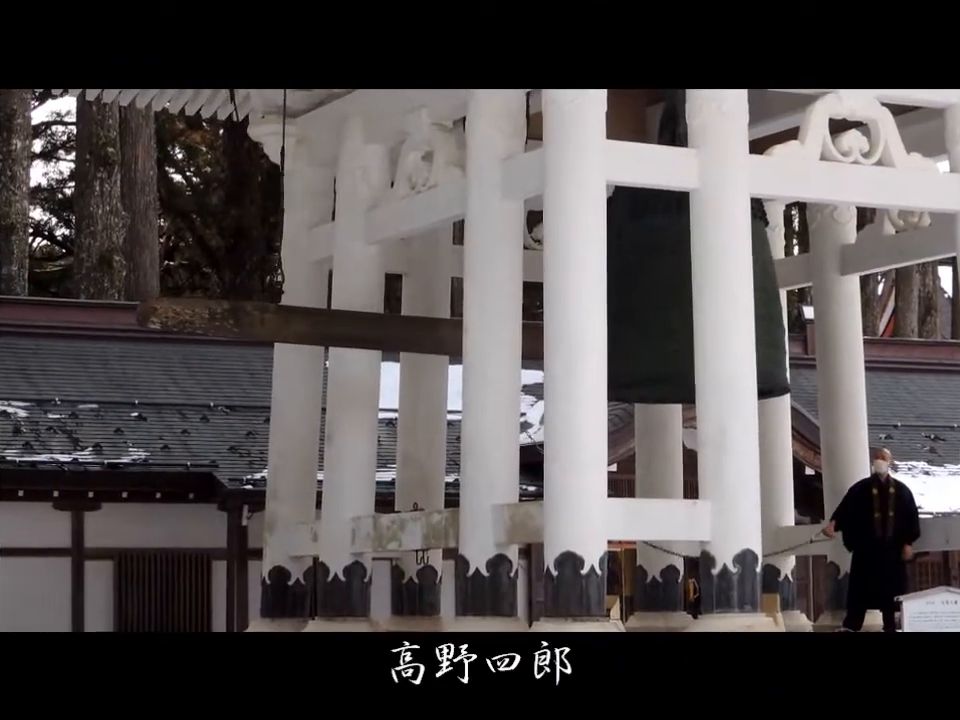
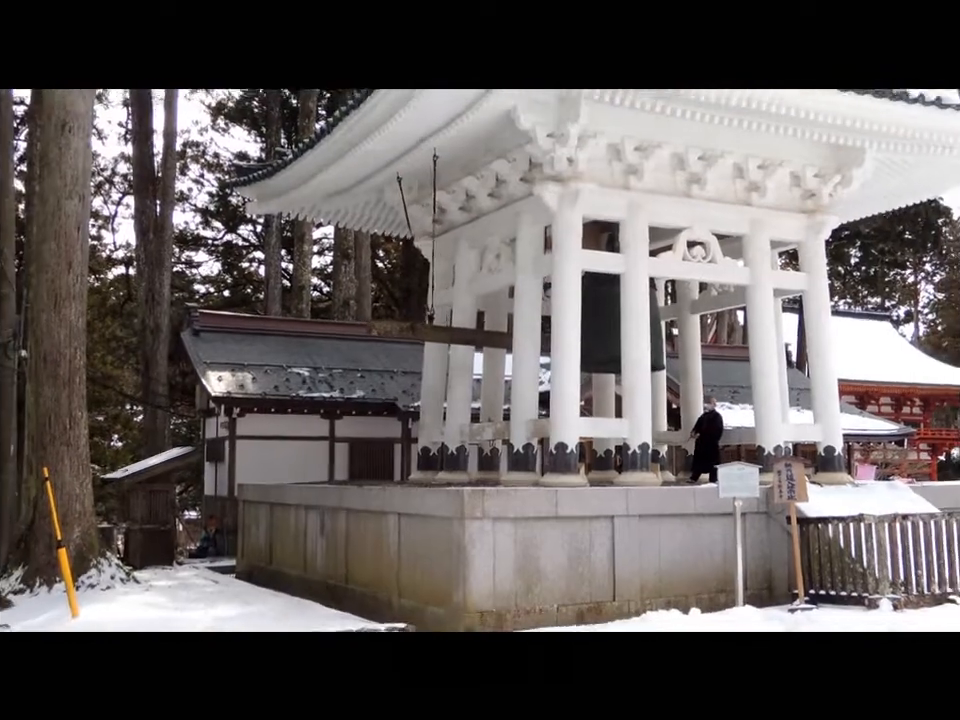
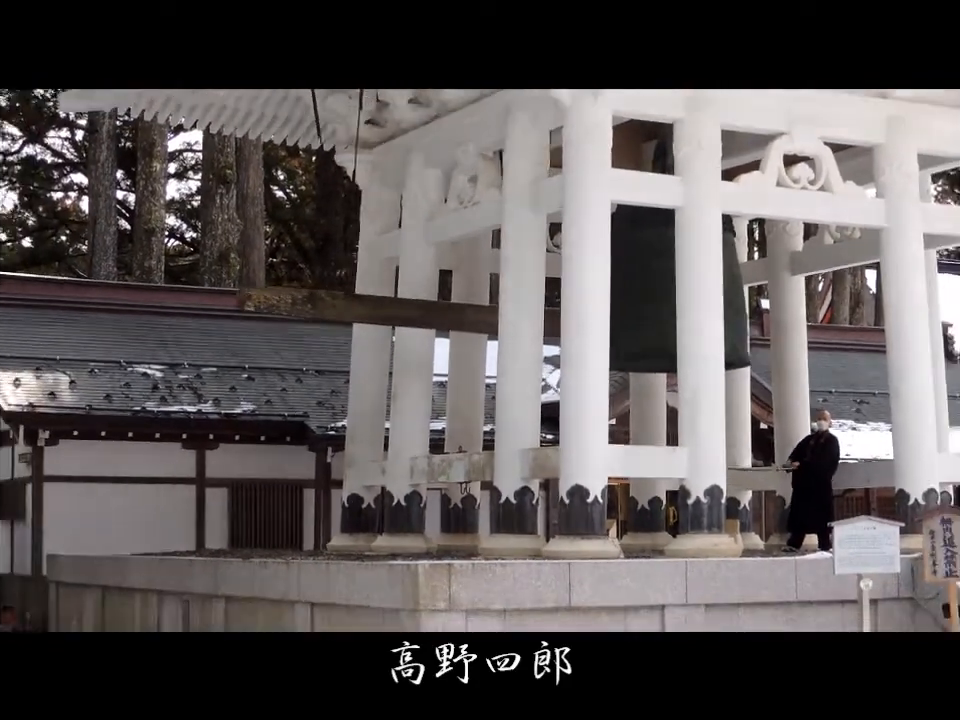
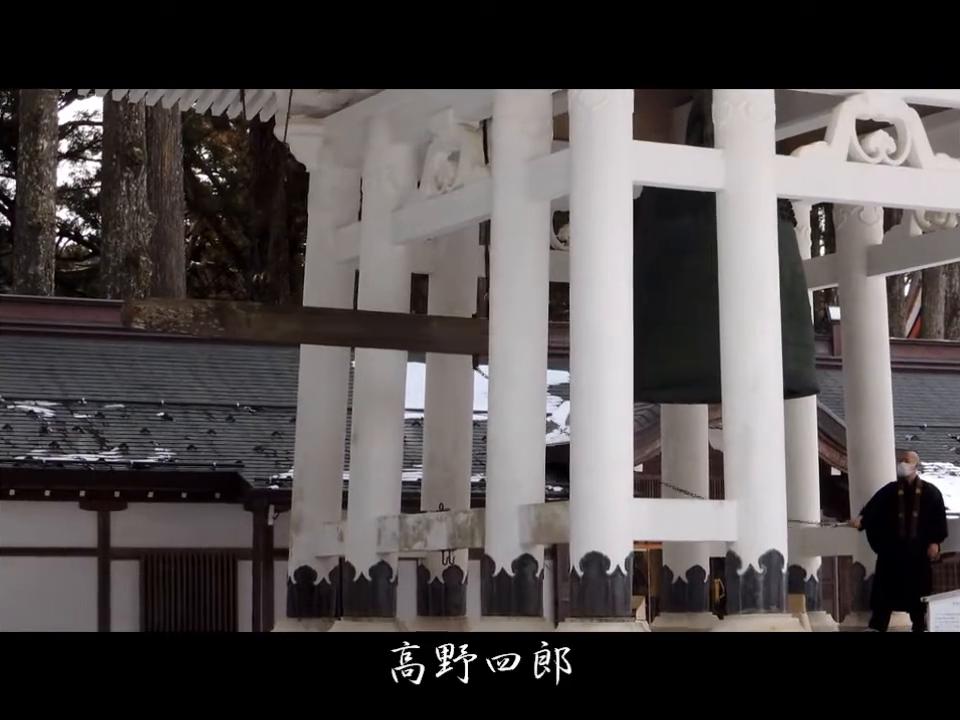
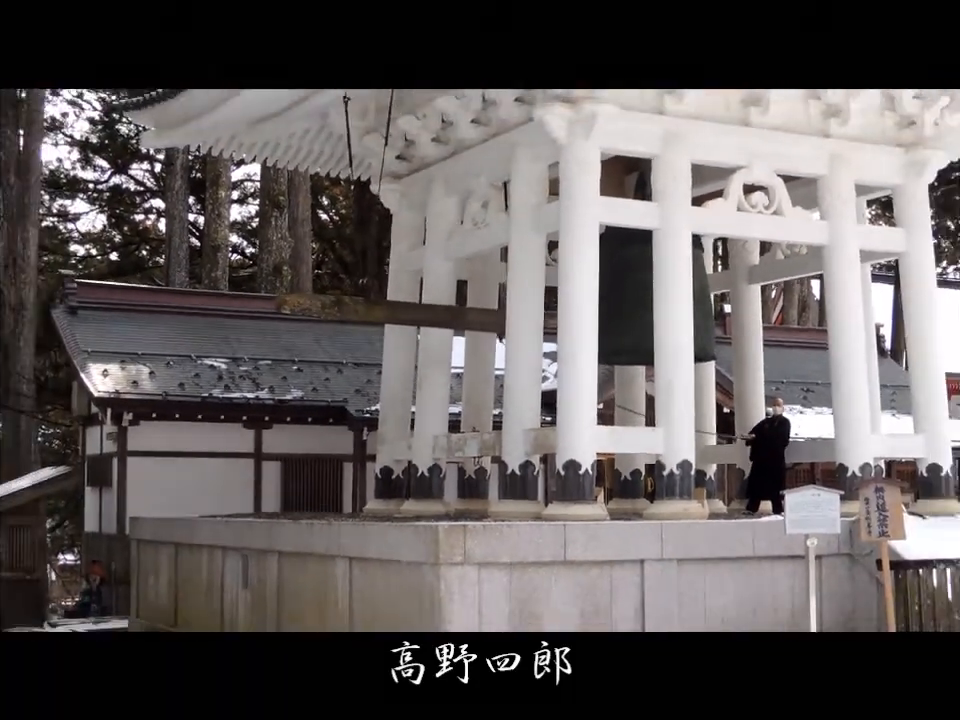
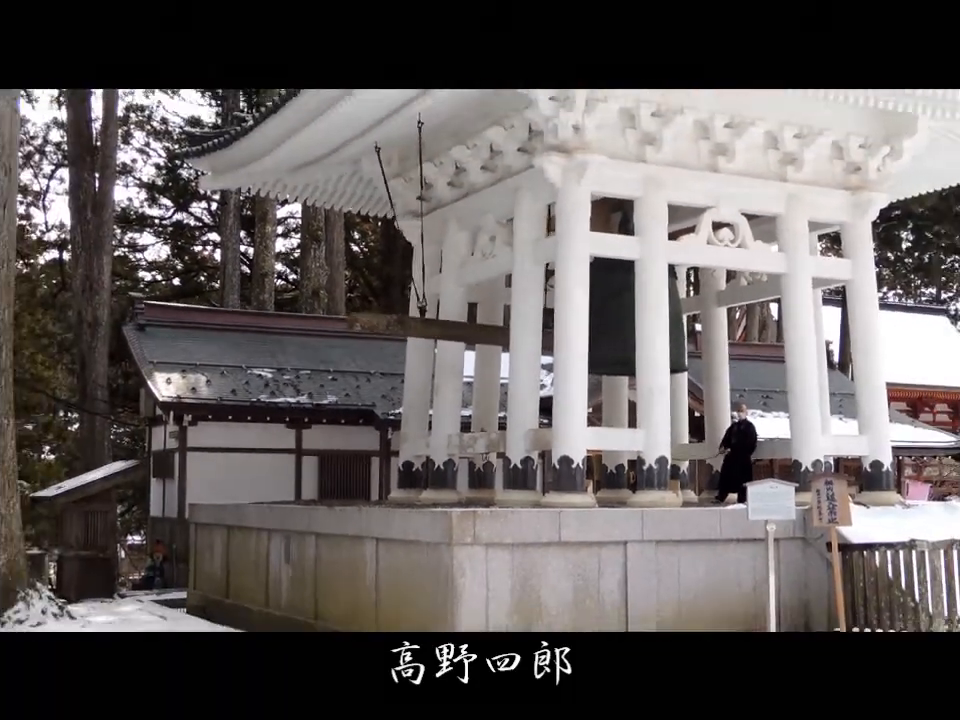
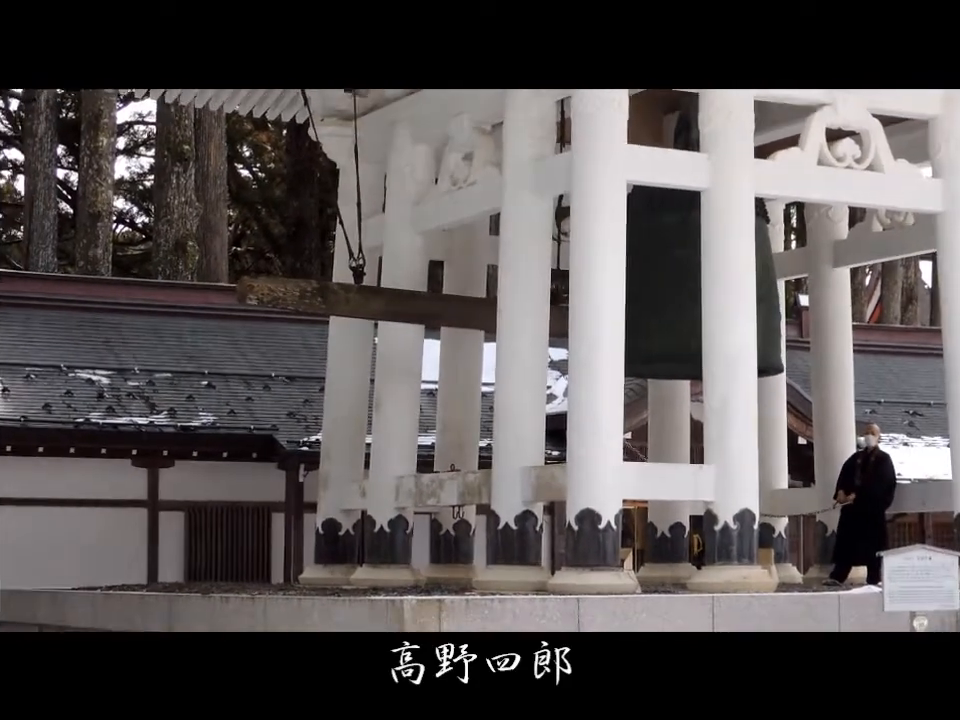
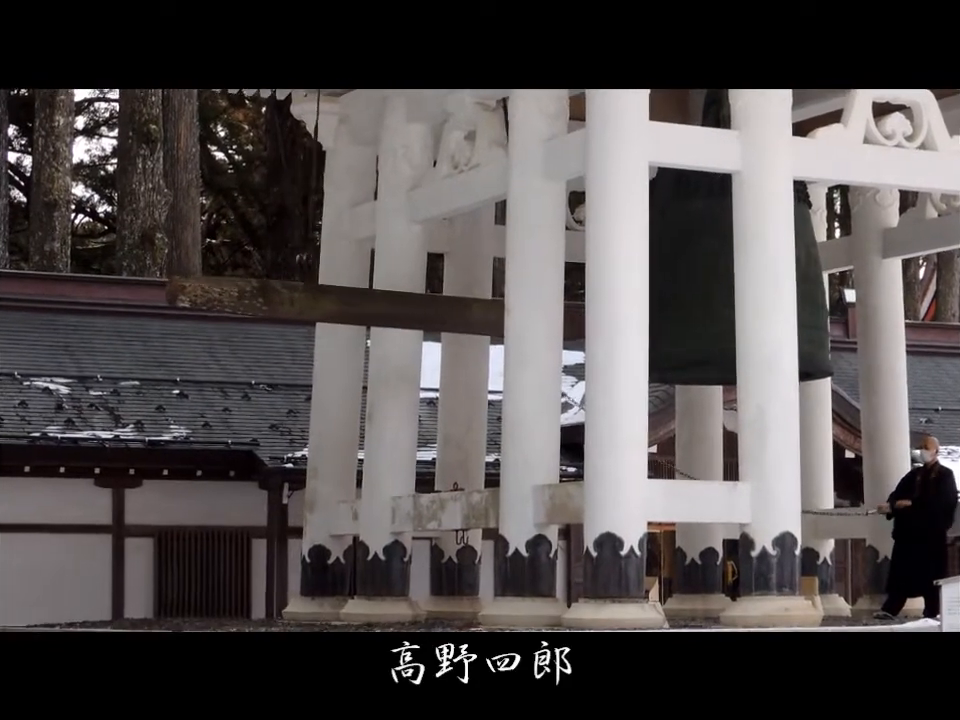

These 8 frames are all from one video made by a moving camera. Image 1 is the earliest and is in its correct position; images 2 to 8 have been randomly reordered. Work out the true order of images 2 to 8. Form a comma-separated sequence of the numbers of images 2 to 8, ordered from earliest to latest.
4, 8, 7, 3, 5, 6, 2
